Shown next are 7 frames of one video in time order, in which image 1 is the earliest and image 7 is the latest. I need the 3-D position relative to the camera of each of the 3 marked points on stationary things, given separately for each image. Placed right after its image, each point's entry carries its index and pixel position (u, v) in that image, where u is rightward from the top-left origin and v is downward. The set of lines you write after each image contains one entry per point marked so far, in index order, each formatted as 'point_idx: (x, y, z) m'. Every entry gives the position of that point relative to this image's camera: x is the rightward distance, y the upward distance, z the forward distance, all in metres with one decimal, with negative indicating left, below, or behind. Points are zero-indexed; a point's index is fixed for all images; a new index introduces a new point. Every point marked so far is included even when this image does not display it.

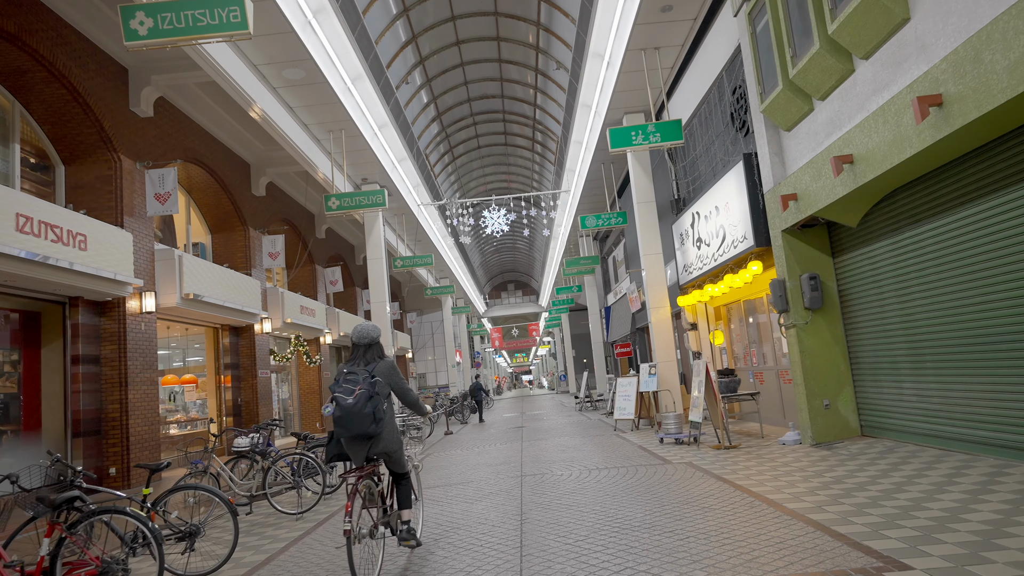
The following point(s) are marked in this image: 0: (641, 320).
0: (+3.2, -0.8, +18.0) m
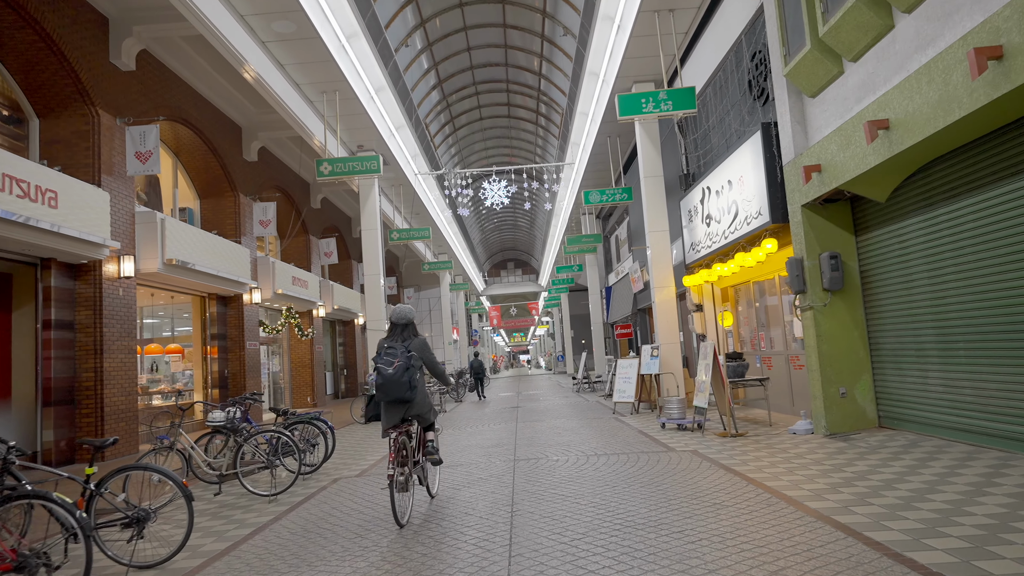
0: (+3.2, -0.3, +17.5) m
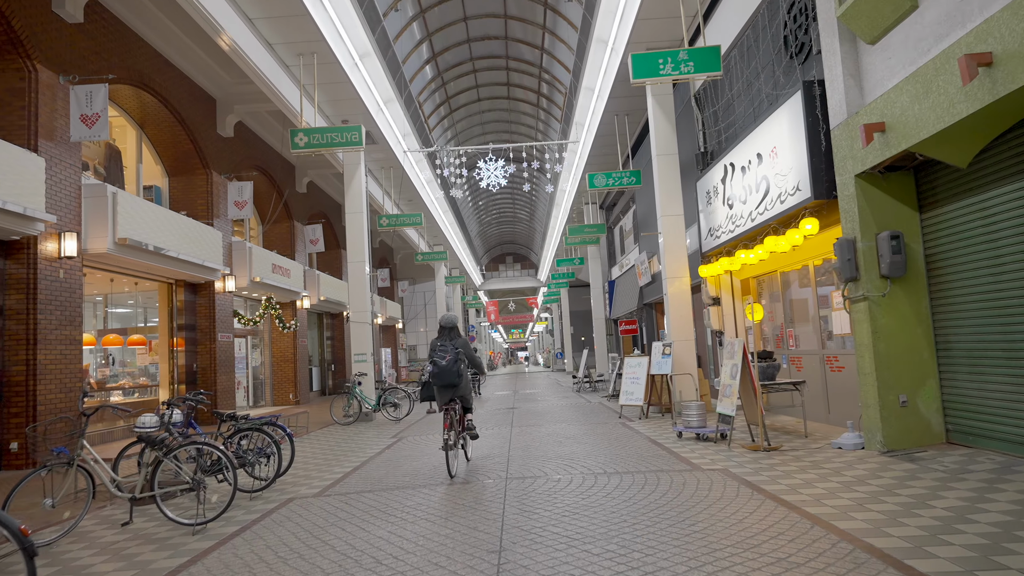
0: (+3.1, -0.1, +16.2) m
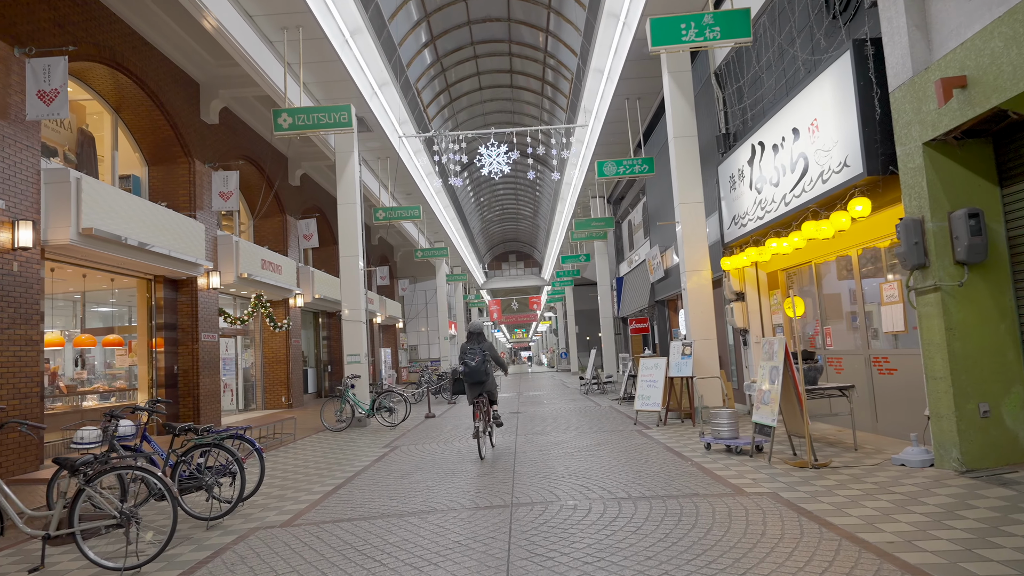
0: (+3.2, -0.1, +15.2) m
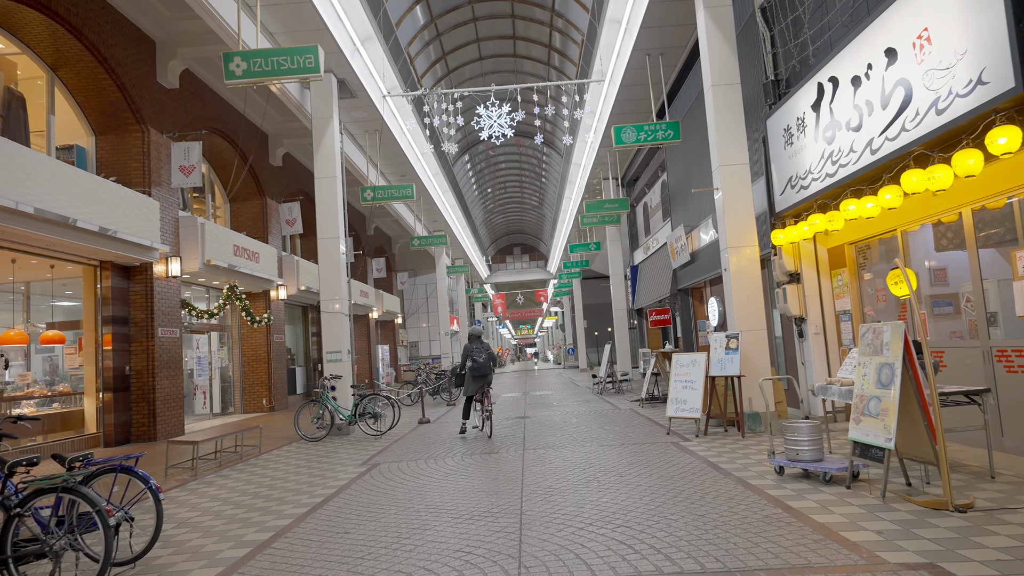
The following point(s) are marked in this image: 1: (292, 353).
0: (+3.3, +0.2, +13.4) m
1: (-5.7, -1.7, +18.6) m
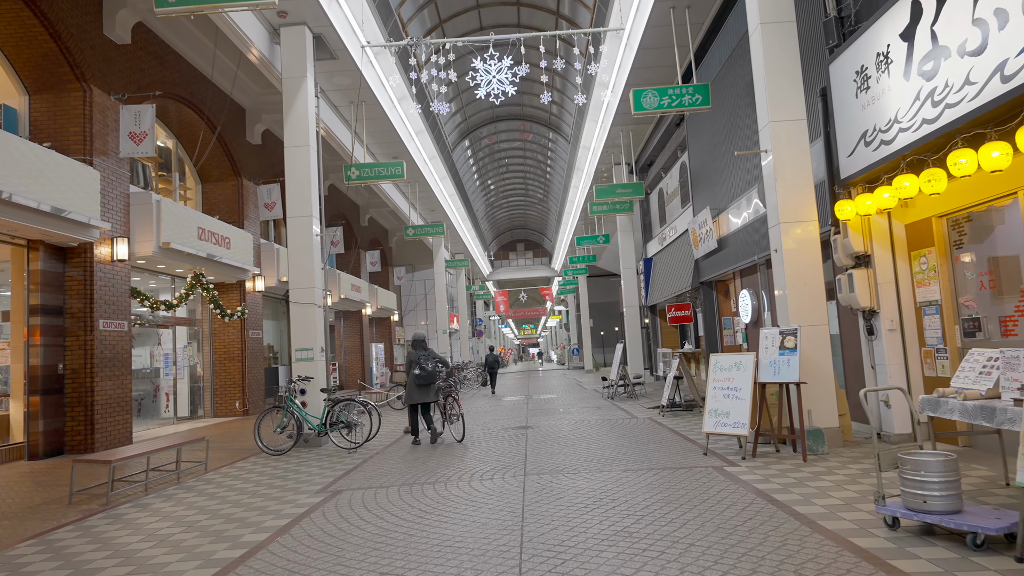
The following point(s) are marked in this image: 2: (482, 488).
0: (+3.3, +0.3, +11.8) m
1: (-5.6, -1.5, +17.1) m
2: (-0.2, -1.6, +5.6) m
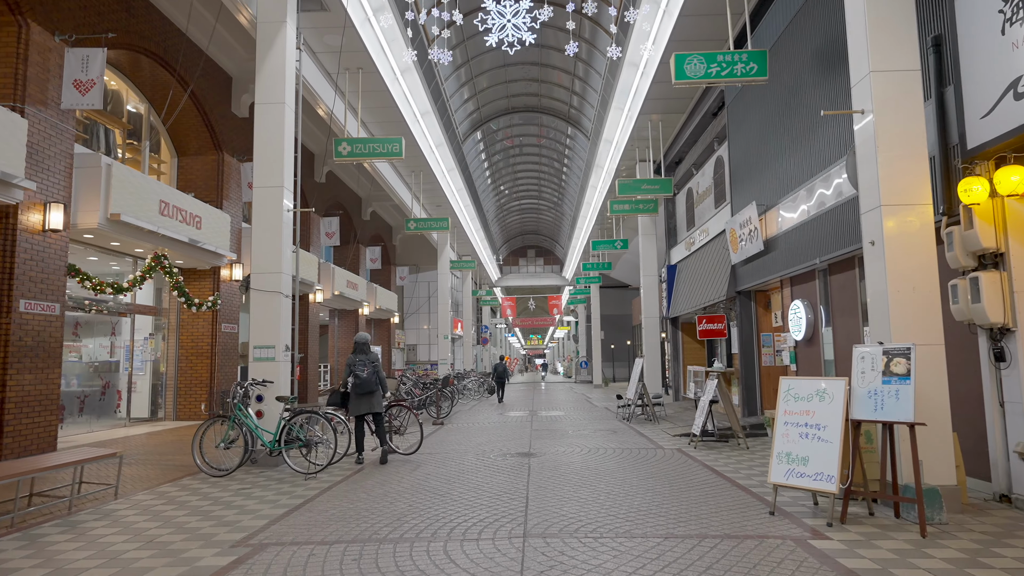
0: (+3.4, +0.2, +10.1) m
1: (-5.5, -1.3, +15.4) m
2: (-0.3, -1.4, +3.9) m
